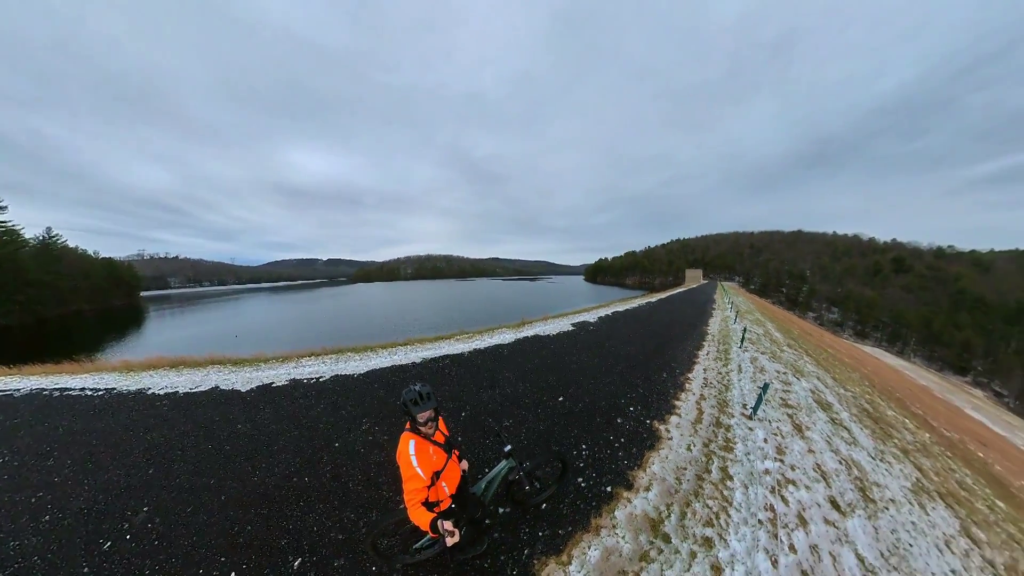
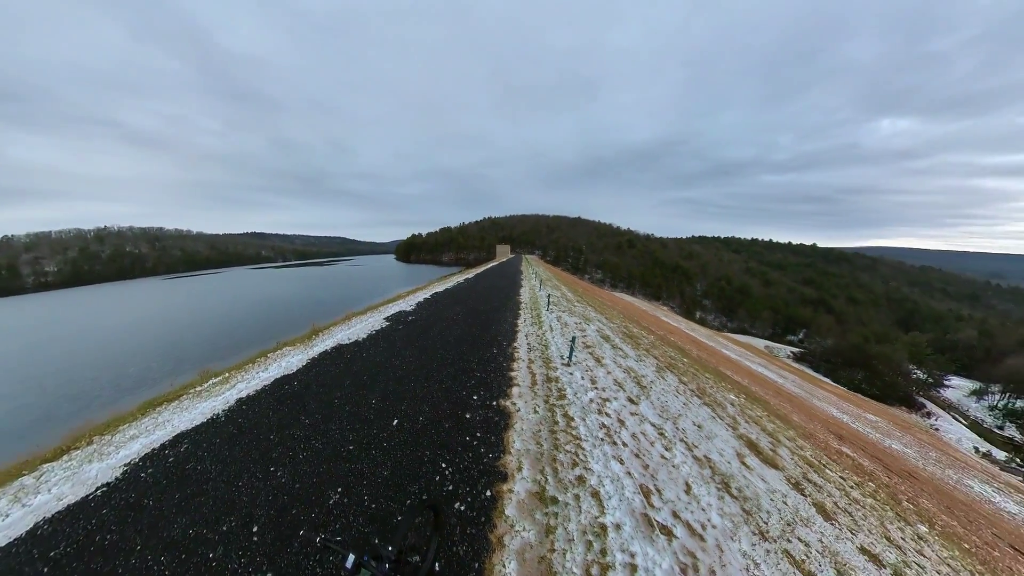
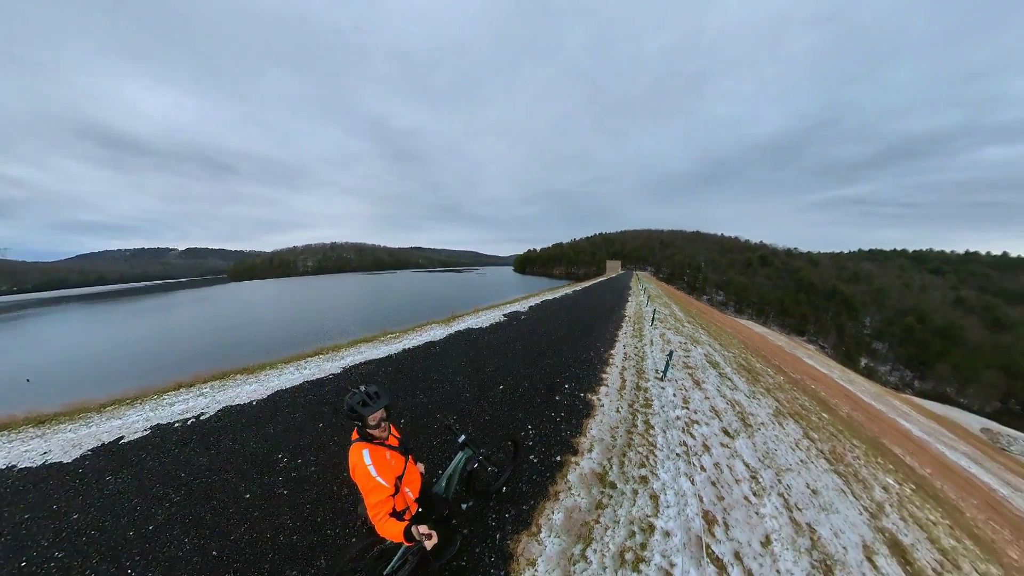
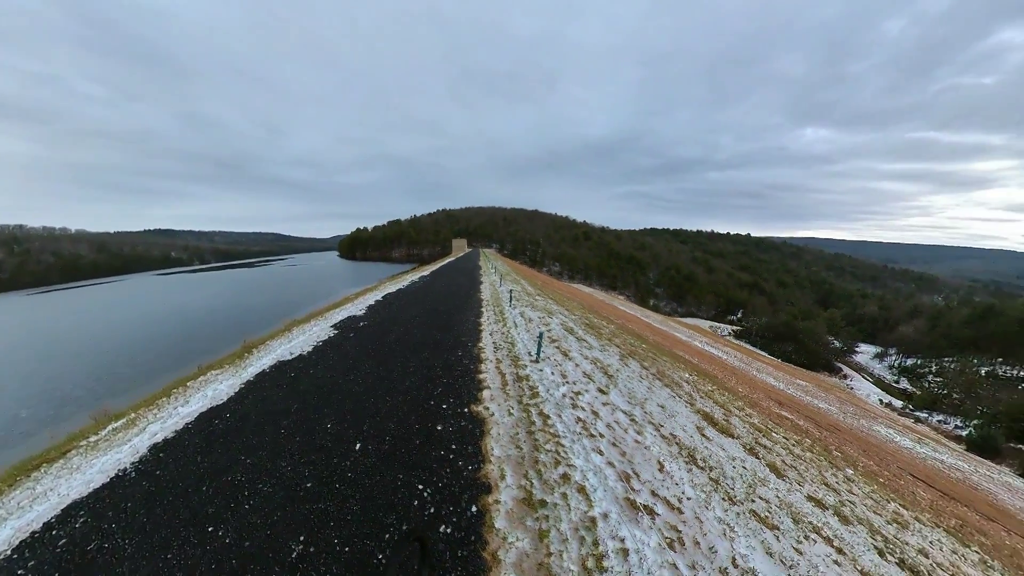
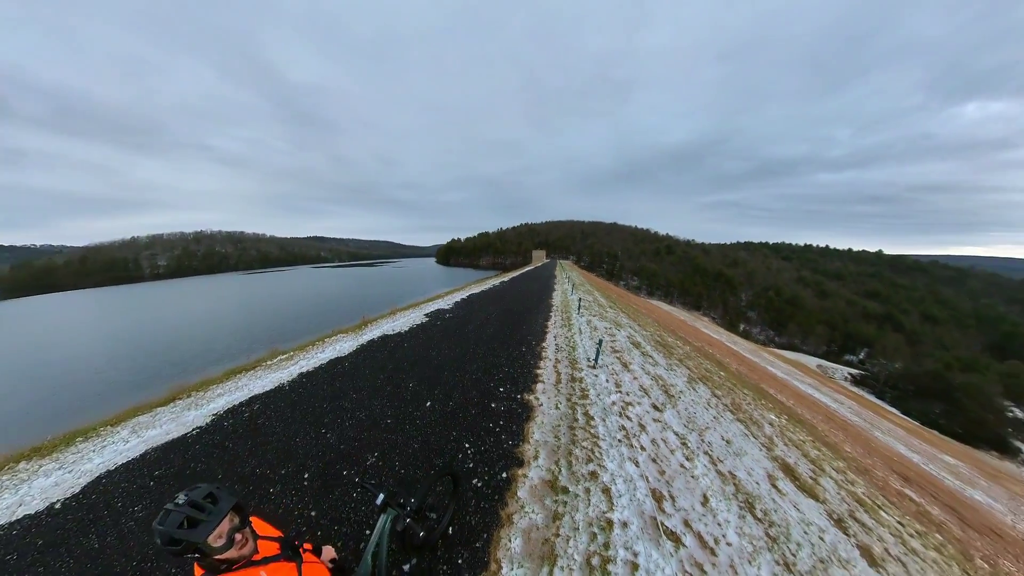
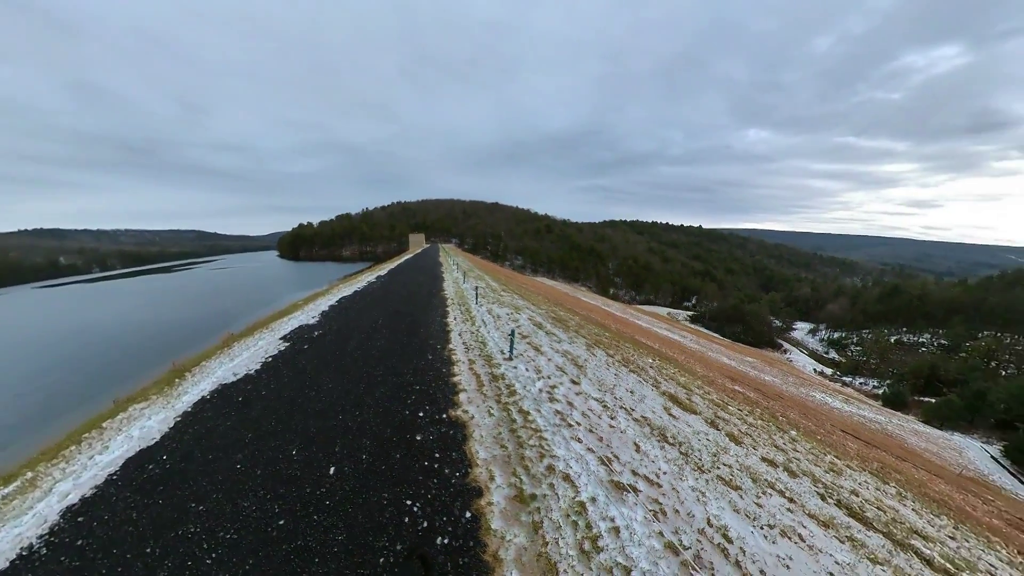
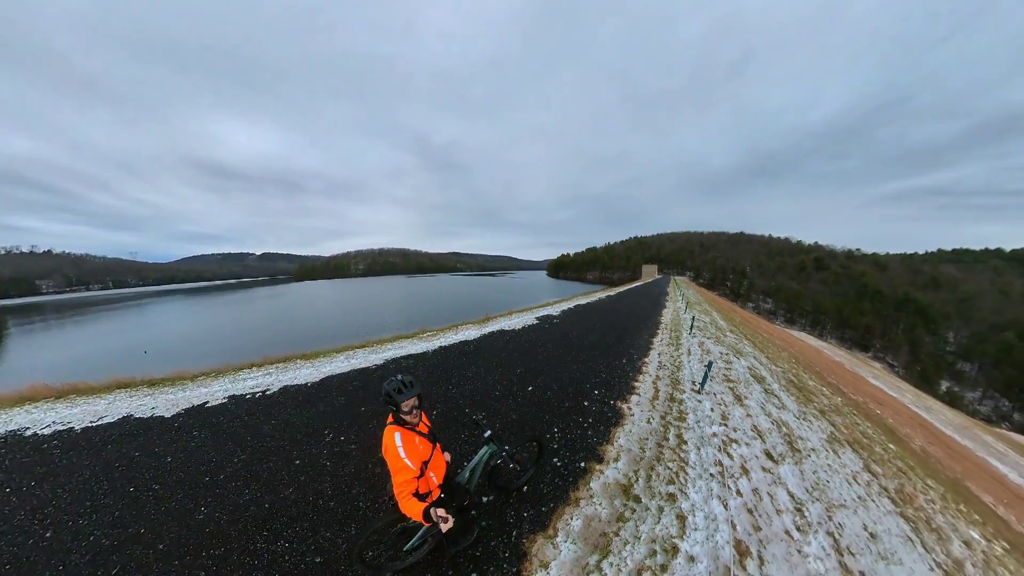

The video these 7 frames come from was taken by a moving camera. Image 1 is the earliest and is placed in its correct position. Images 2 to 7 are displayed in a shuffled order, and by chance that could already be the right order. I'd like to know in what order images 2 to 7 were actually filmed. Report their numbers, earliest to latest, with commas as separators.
7, 3, 5, 2, 4, 6
